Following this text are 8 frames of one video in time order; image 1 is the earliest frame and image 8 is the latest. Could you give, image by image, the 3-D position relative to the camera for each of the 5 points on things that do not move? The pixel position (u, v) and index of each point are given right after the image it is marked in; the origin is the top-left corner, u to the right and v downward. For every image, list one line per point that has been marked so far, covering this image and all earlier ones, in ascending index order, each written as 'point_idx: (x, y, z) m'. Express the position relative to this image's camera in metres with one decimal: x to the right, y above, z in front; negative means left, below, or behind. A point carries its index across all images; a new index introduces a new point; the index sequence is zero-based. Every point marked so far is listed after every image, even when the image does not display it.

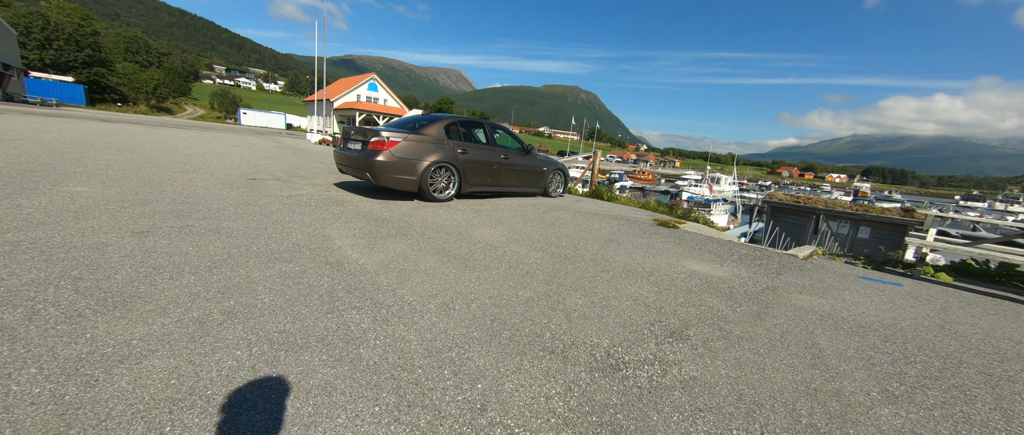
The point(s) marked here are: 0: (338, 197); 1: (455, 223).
0: (-2.9, +0.3, +6.2) m
1: (-0.8, -0.1, +5.1) m
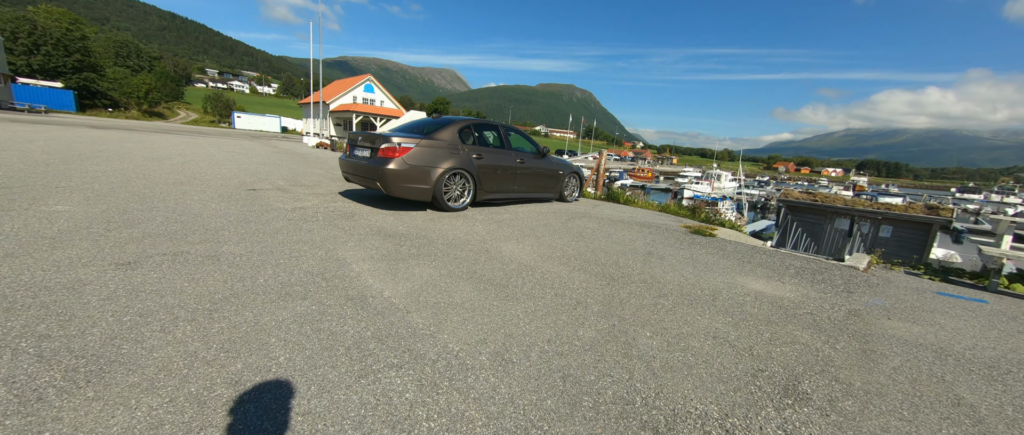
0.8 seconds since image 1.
0: (-2.6, +0.1, +5.7) m
1: (-0.4, -0.3, +4.7) m
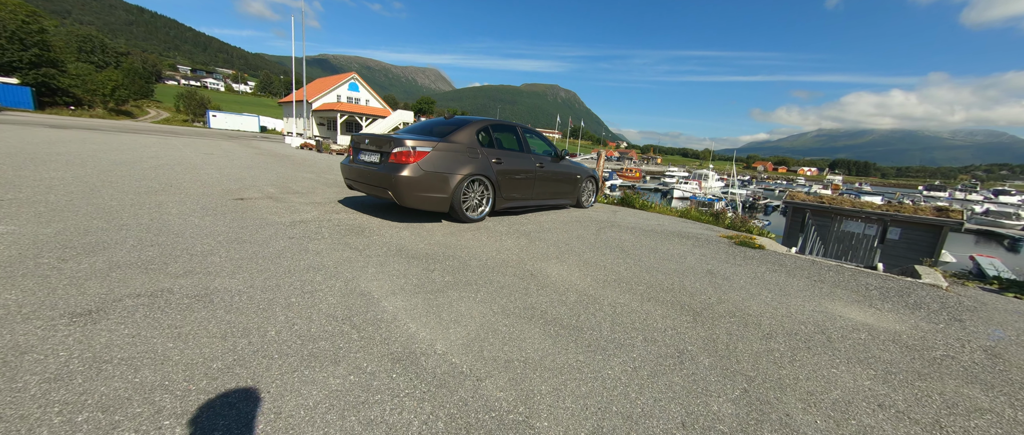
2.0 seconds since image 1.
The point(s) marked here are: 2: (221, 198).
0: (-2.2, -0.1, +5.0) m
1: (0.0, -0.4, +4.1) m
2: (-4.8, +0.3, +5.9) m
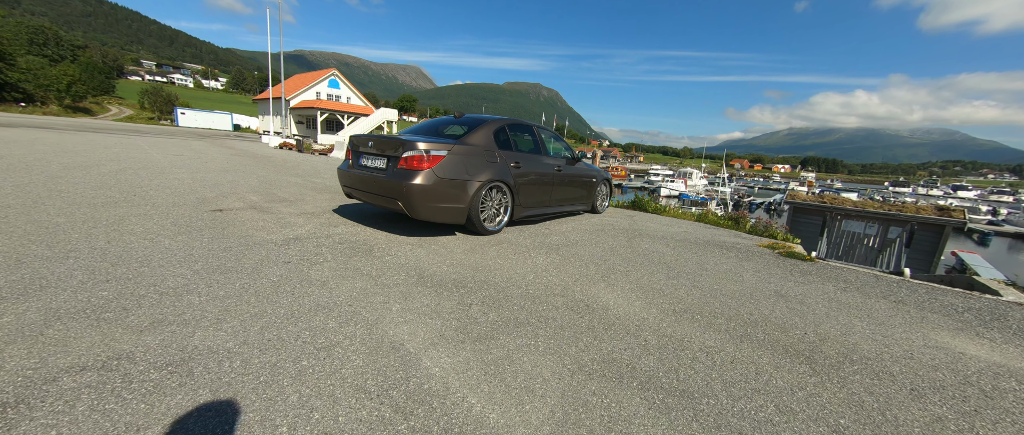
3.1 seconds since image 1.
0: (-1.8, -0.3, +4.3) m
1: (+0.4, -0.6, +3.5) m
2: (-4.5, +0.1, +5.1) m
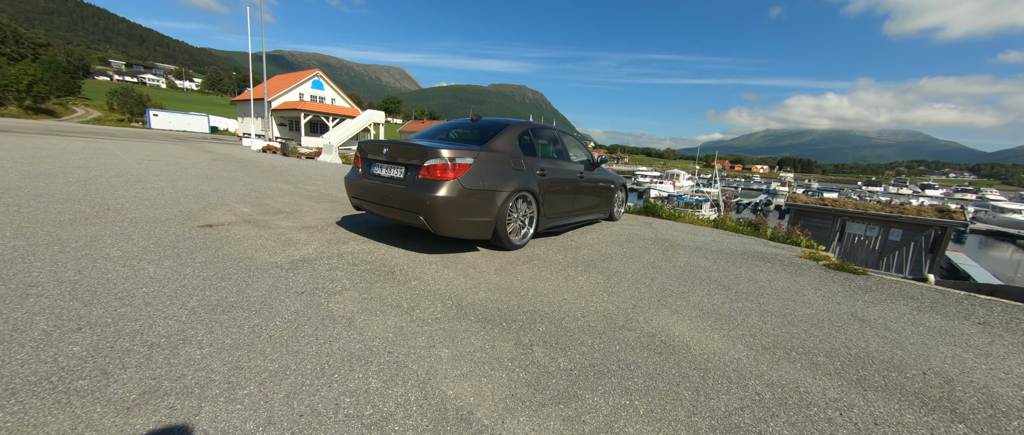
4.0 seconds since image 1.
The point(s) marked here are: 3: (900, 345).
0: (-1.4, -0.4, +3.8) m
1: (+0.8, -0.8, +3.1) m
2: (-4.1, -0.1, +4.5) m
3: (+2.9, -0.9, +2.6) m
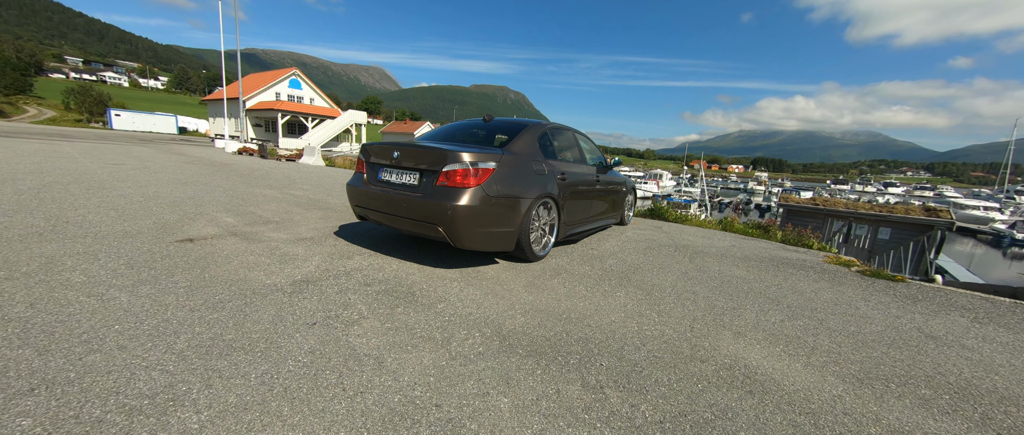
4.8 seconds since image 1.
0: (-1.2, -0.6, +3.3) m
1: (+1.2, -0.8, +2.7) m
2: (-3.9, -0.3, +3.9) m
3: (+3.2, -1.0, +2.4) m
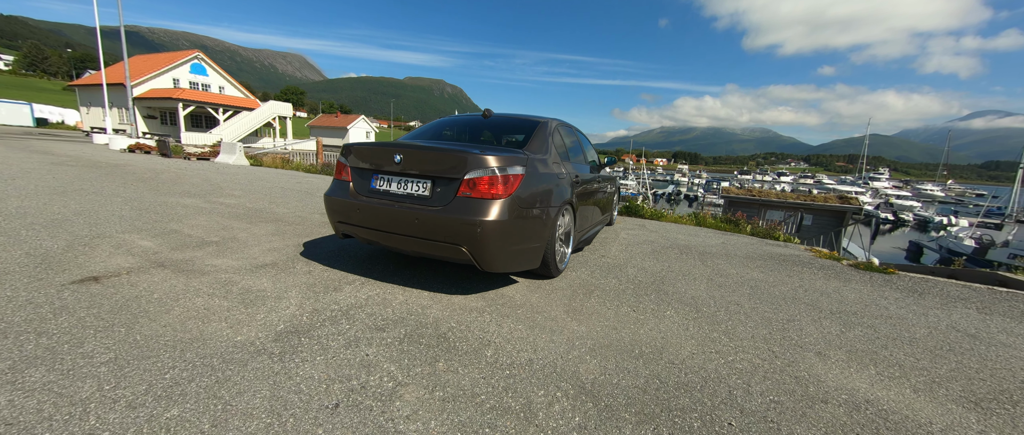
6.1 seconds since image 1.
0: (-0.8, -0.7, +2.6) m
1: (+1.6, -0.9, +2.4) m
2: (-3.6, -0.5, +2.7) m
3: (+3.7, -1.0, +2.5) m
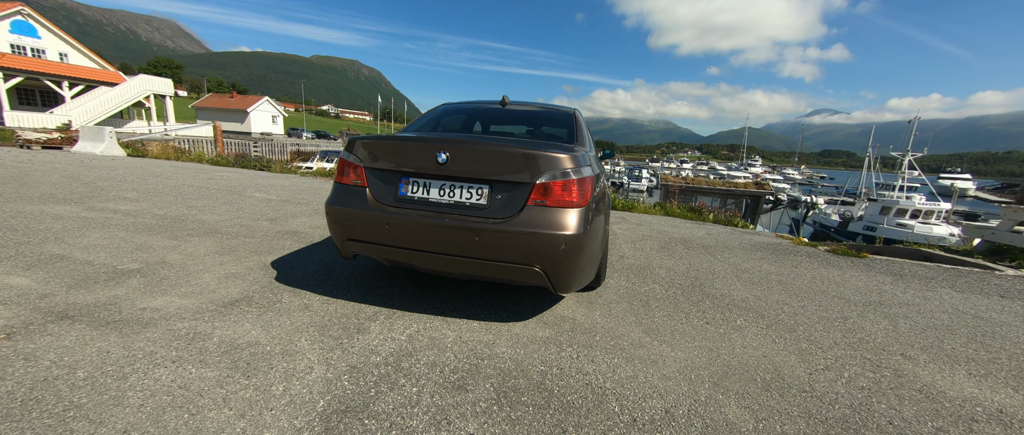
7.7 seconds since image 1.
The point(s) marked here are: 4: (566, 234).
0: (-0.2, -0.8, +2.0) m
1: (+2.2, -1.0, +2.3) m
2: (-2.9, -0.7, +1.6) m
3: (+4.3, -1.0, +2.8) m
4: (+0.4, -0.1, +2.3) m
